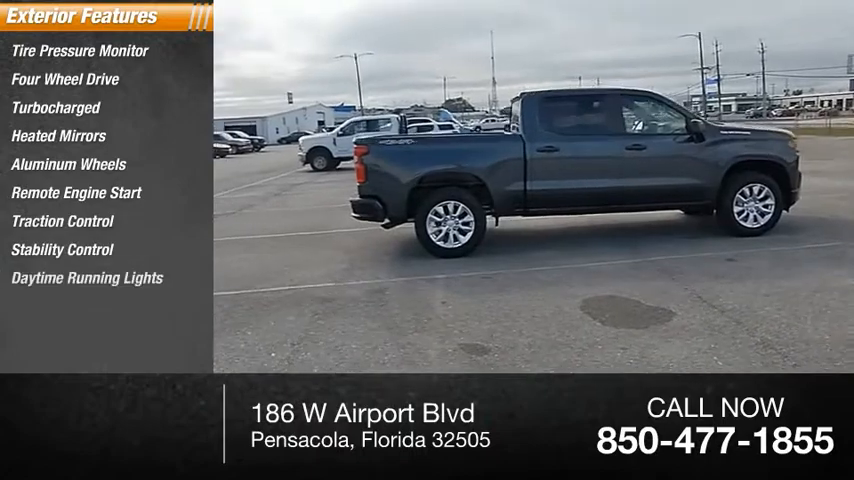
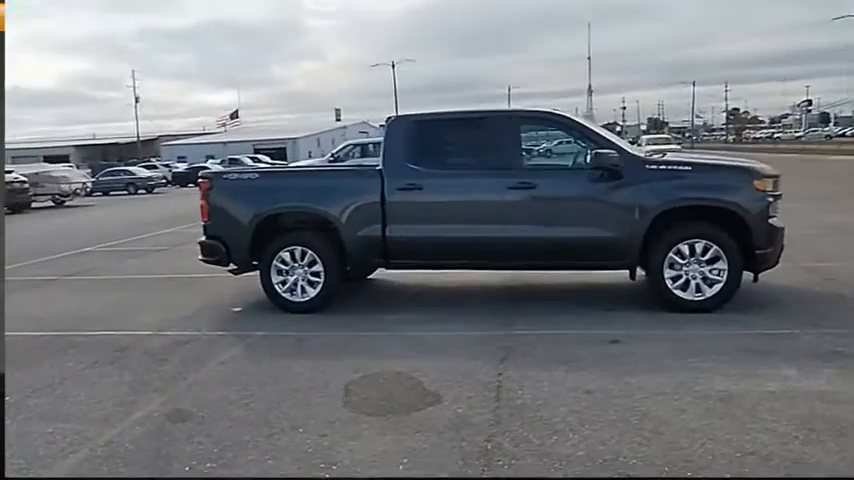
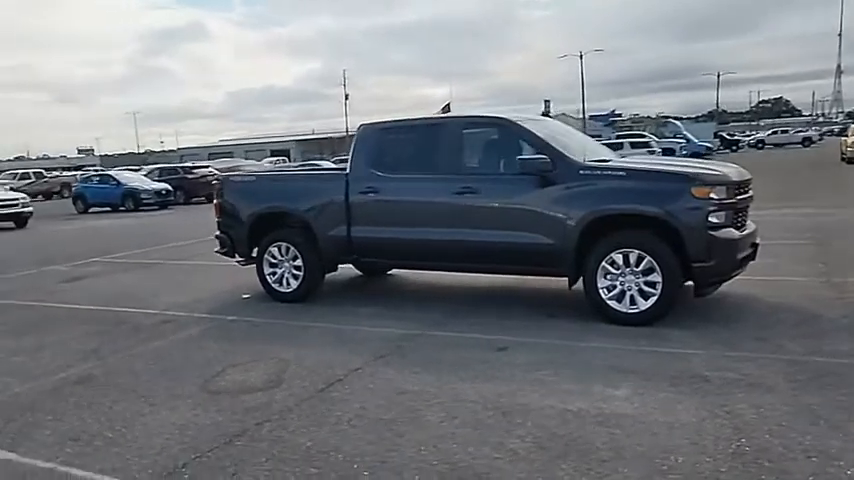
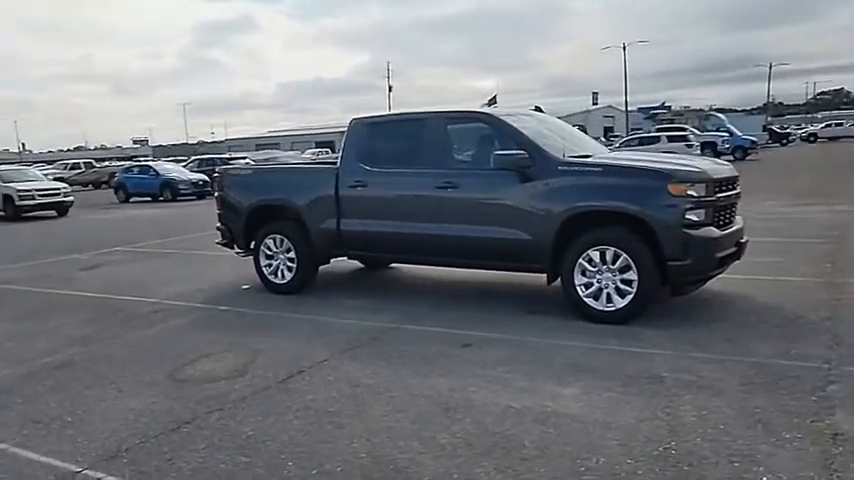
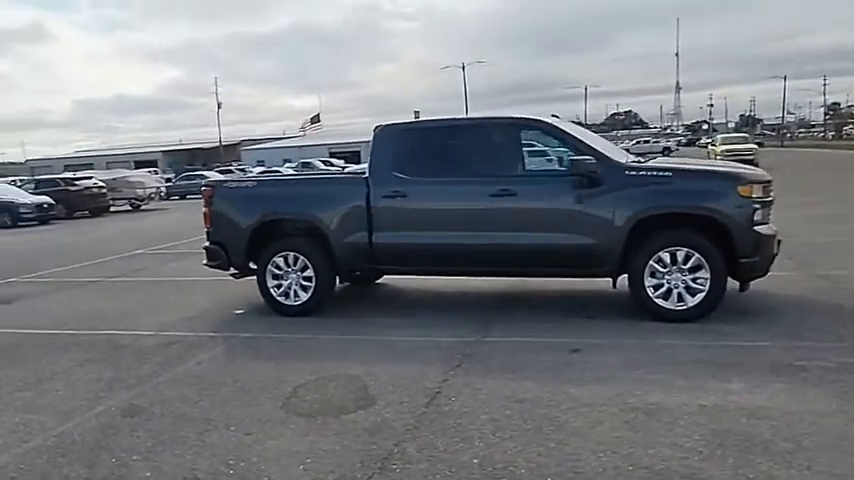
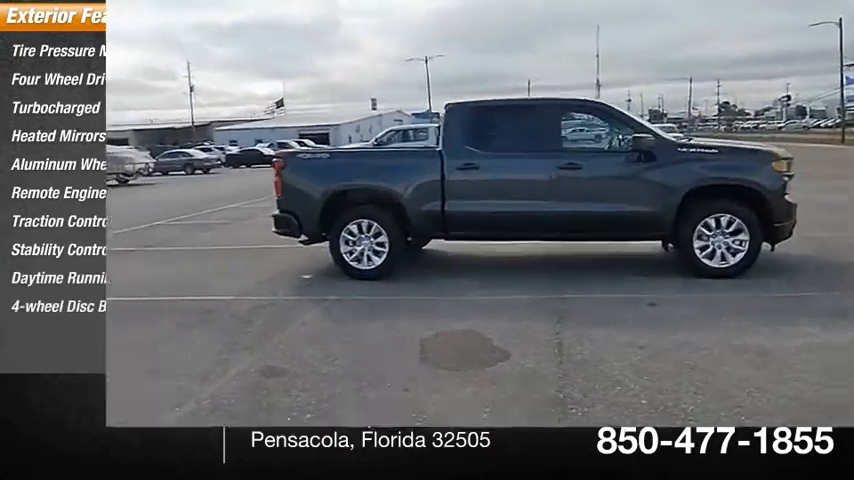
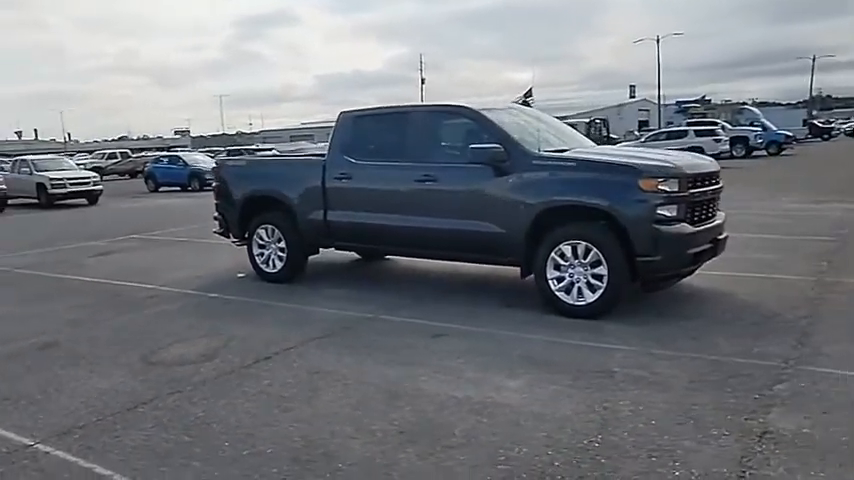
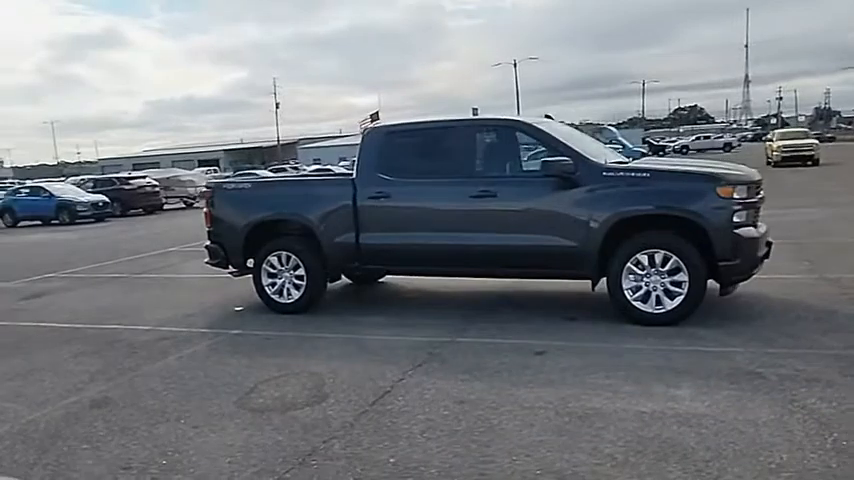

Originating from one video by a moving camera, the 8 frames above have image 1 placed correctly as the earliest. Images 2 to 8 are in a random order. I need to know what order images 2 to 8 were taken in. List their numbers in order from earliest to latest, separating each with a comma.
6, 2, 5, 8, 3, 4, 7
